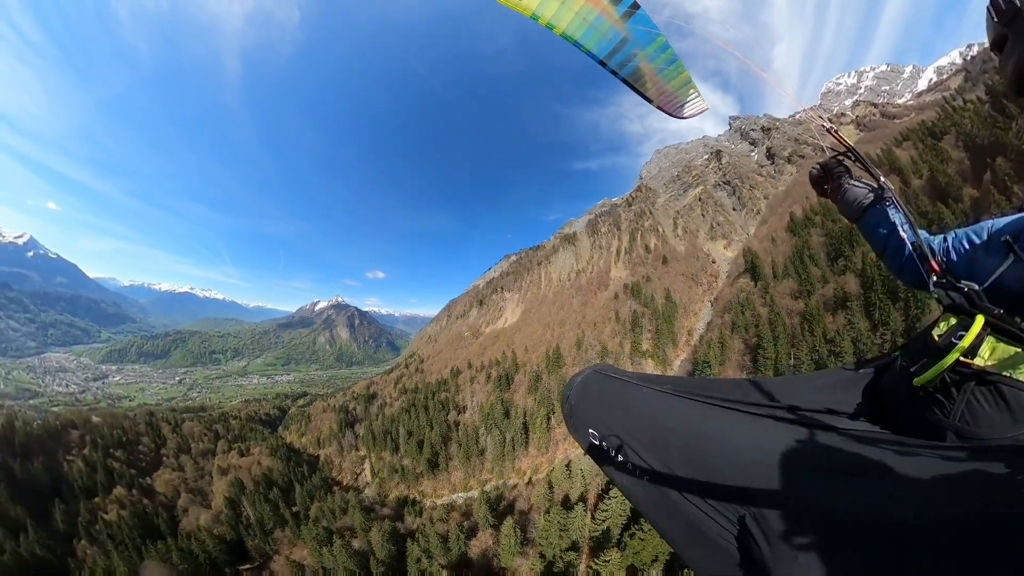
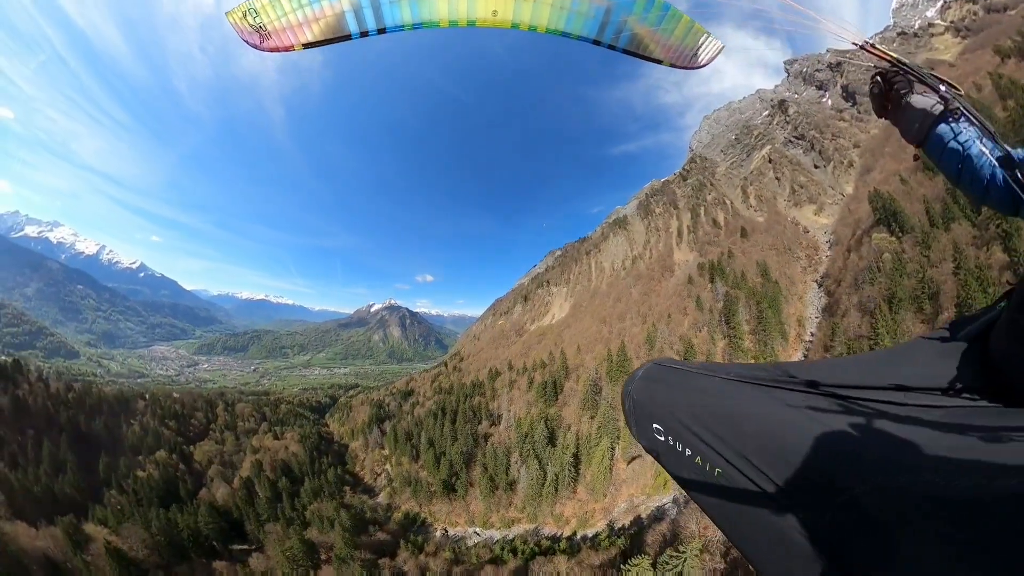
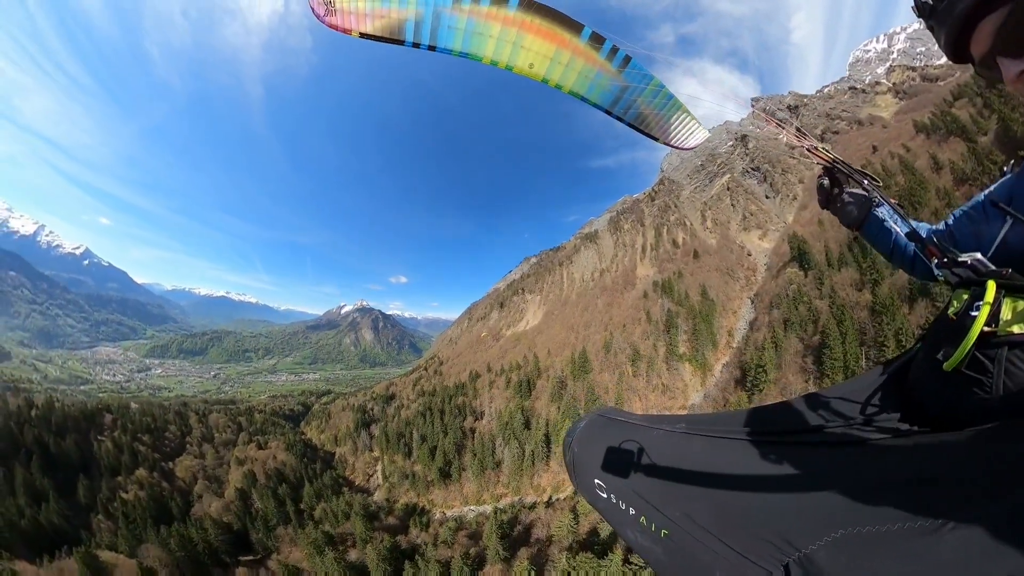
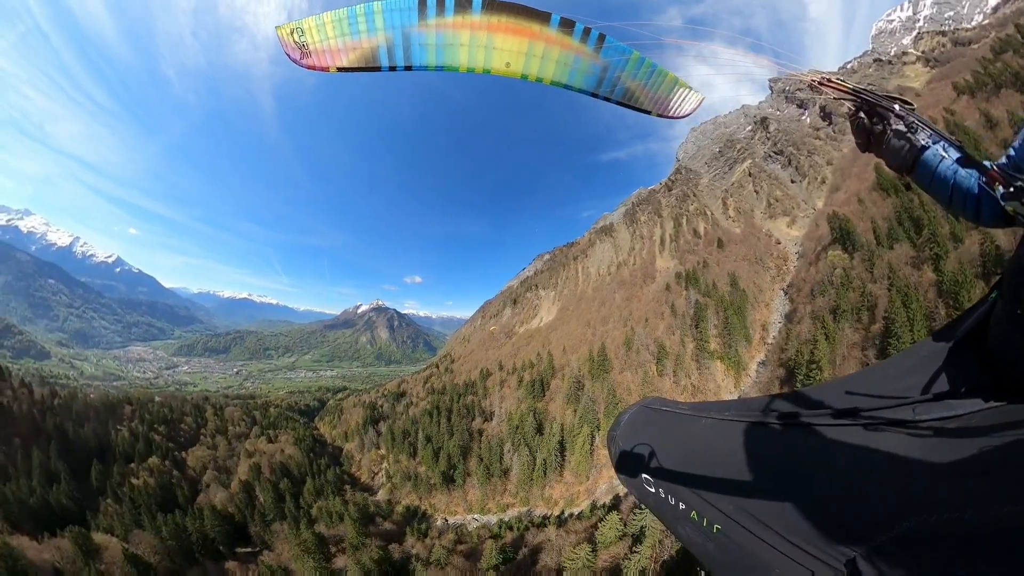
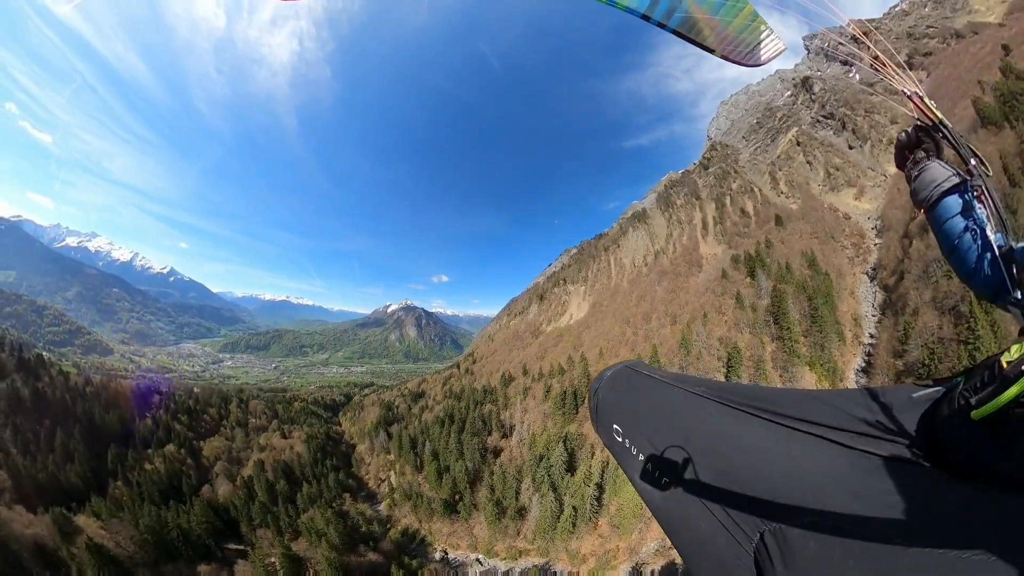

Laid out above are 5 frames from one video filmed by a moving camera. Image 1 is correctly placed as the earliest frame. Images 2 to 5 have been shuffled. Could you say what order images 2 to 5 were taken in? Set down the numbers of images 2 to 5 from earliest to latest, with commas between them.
3, 4, 2, 5
